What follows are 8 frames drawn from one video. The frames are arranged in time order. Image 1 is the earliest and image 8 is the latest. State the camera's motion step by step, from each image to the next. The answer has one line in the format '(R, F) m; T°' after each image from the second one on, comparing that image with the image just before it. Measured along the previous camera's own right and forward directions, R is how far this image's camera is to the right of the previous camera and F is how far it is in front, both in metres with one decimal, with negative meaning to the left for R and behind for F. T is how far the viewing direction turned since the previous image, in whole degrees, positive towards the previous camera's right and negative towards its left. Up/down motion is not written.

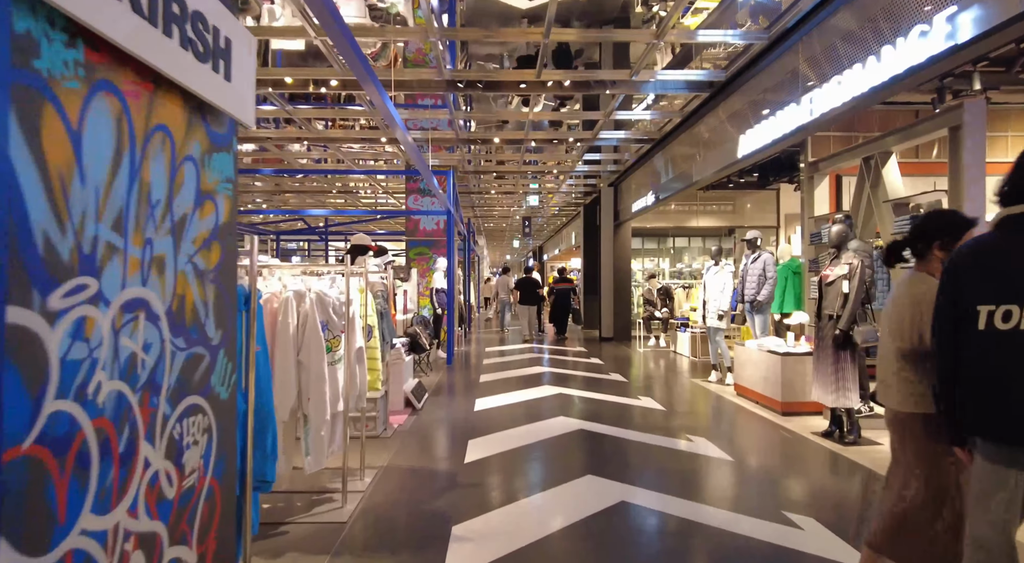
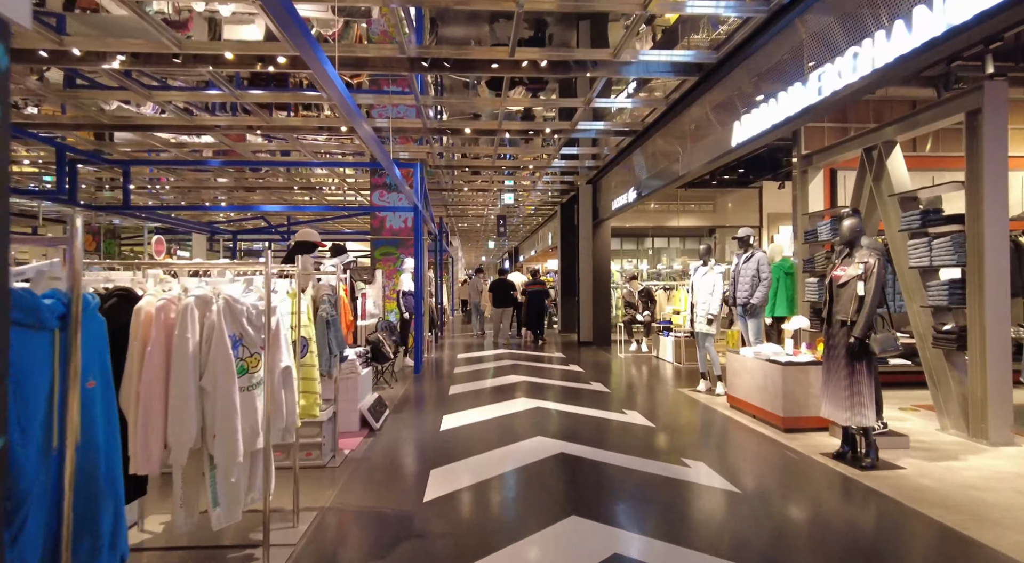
(0.0, +0.6) m; +2°
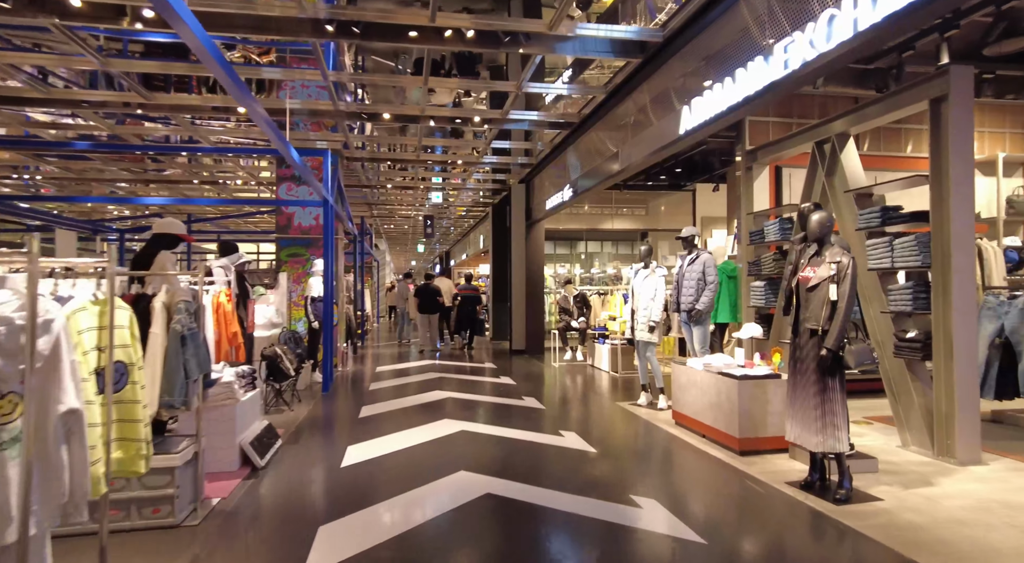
(+0.1, +0.7) m; +6°
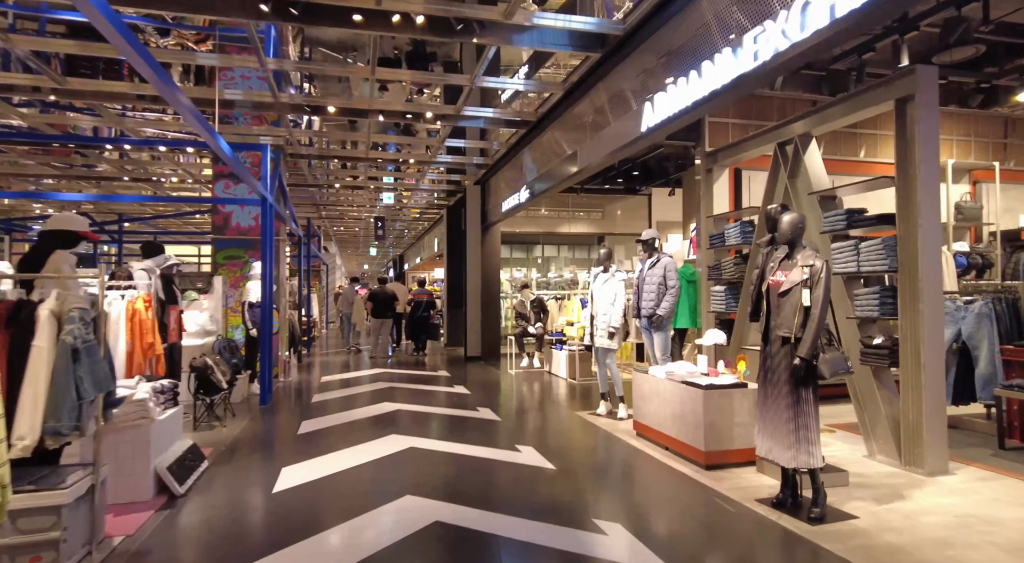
(0.0, +0.3) m; +4°
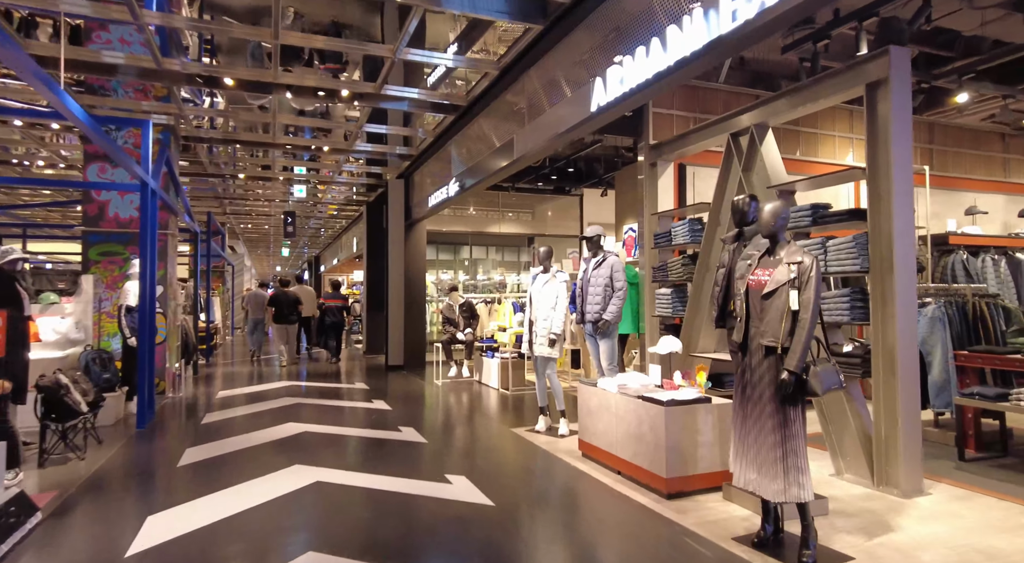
(0.0, +0.7) m; +7°
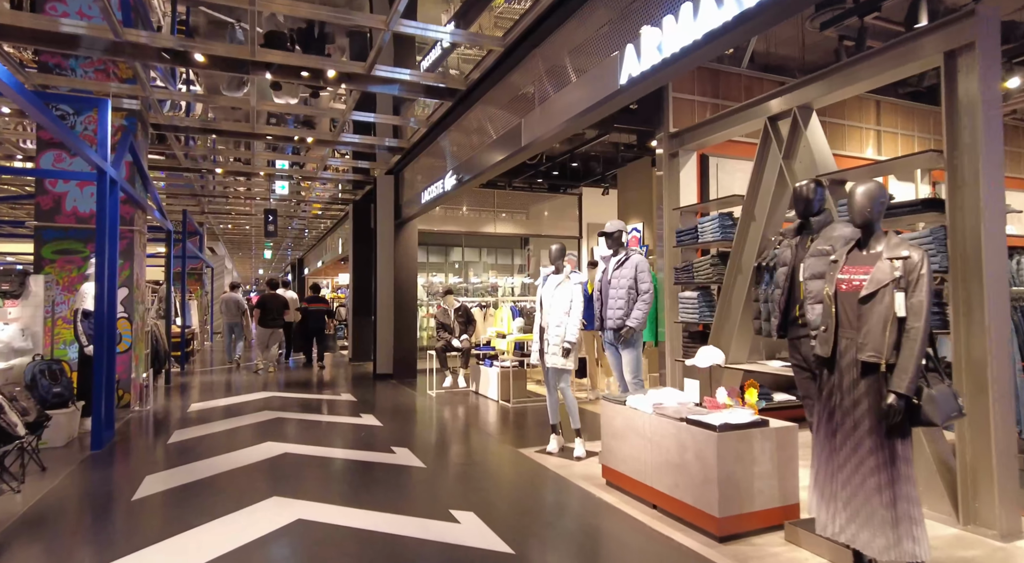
(-0.2, +0.6) m; +1°
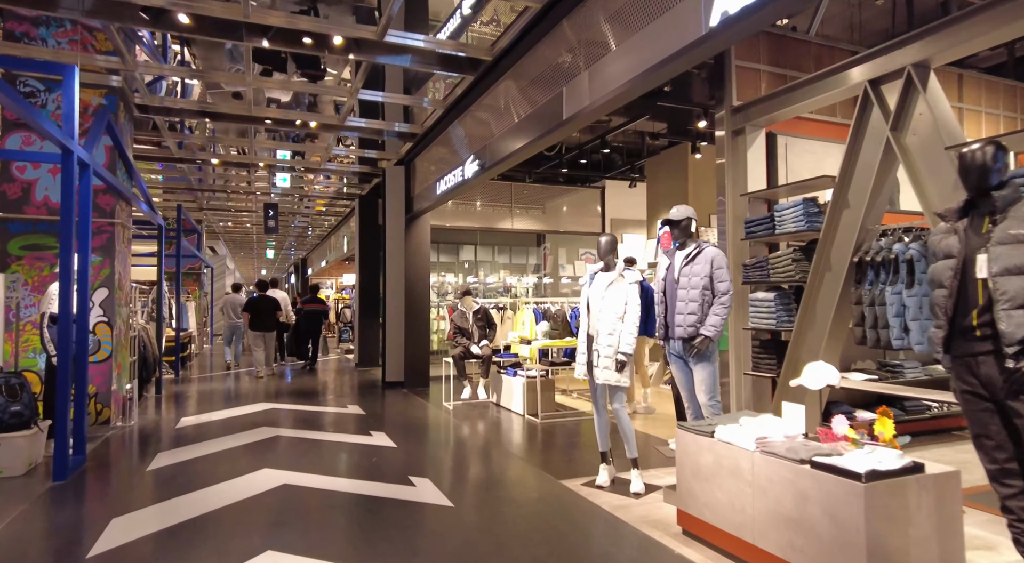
(-0.2, +0.8) m; 0°
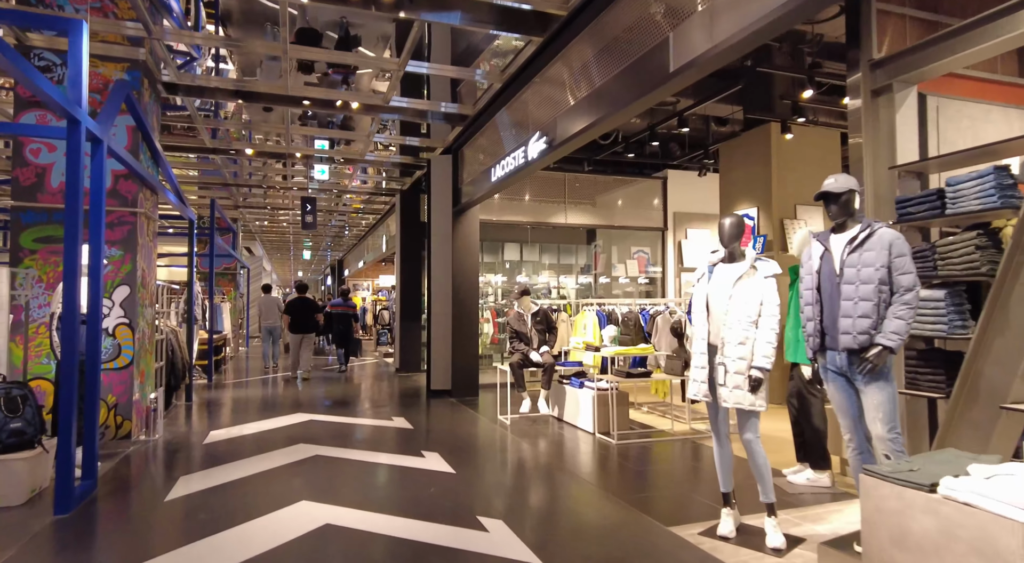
(-0.3, +0.8) m; -3°
